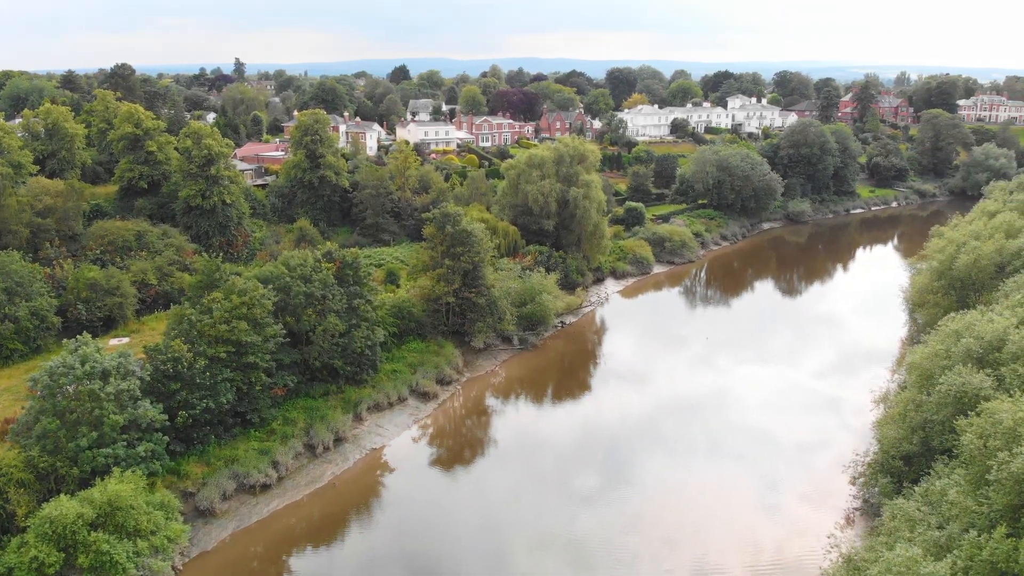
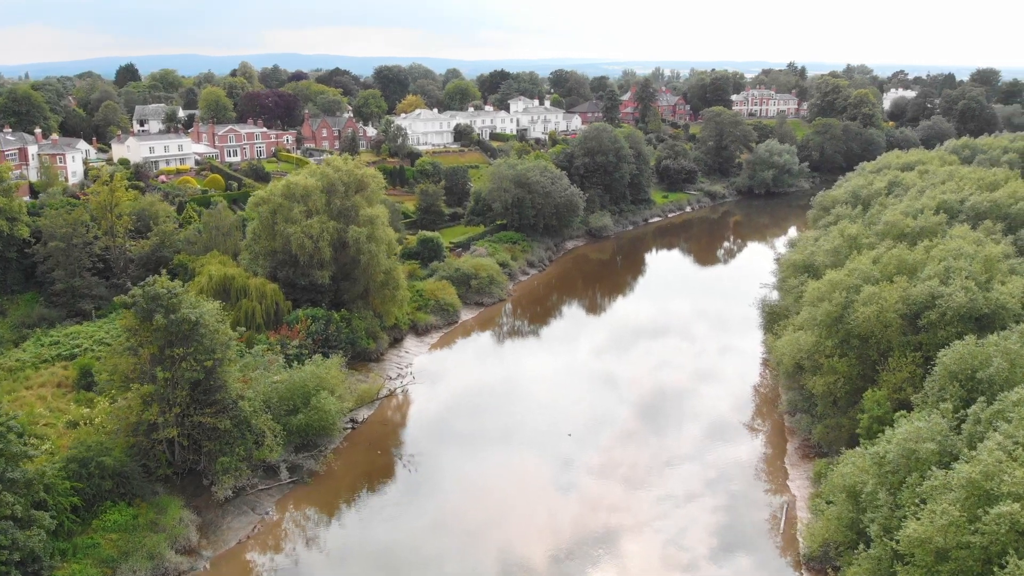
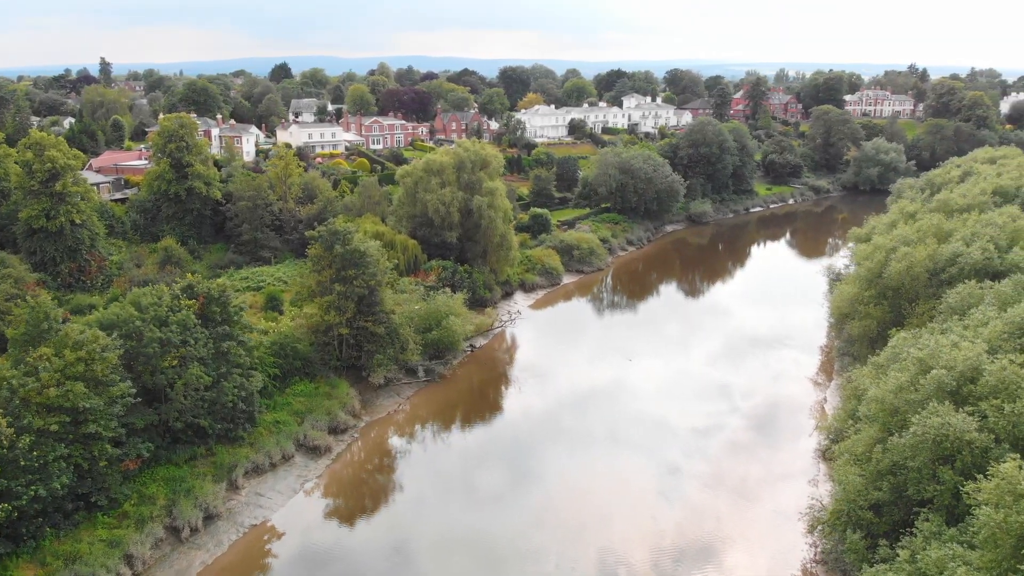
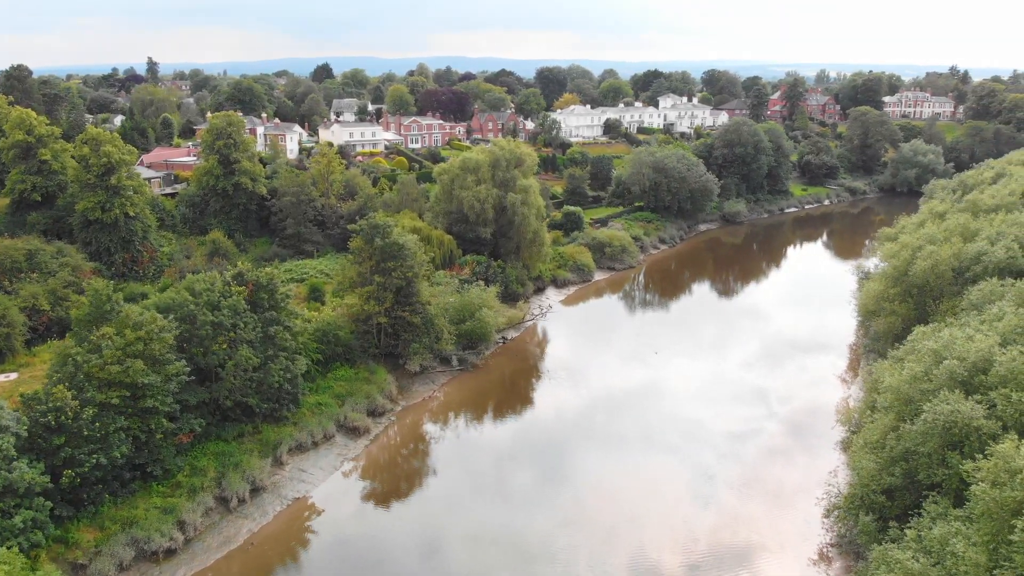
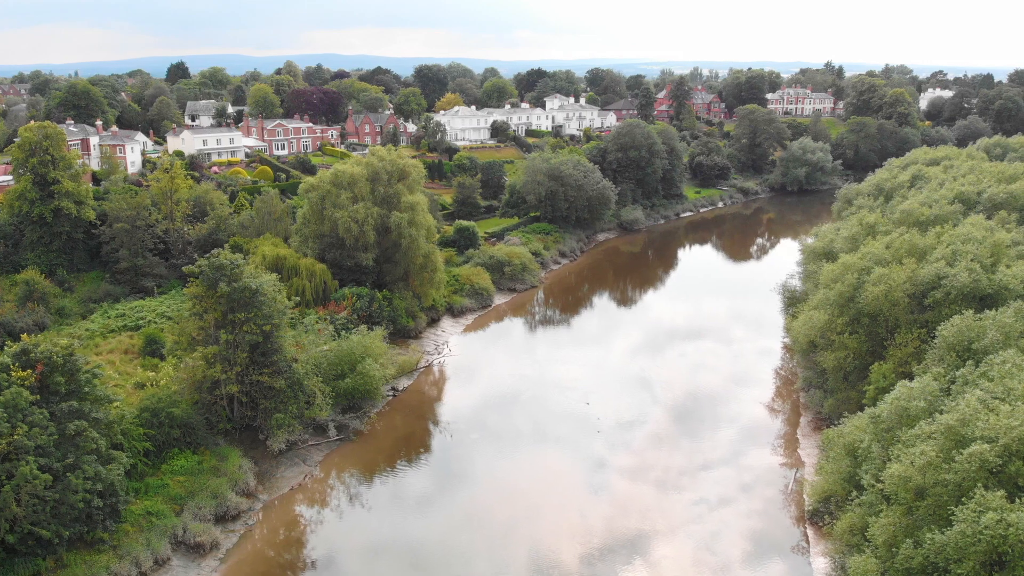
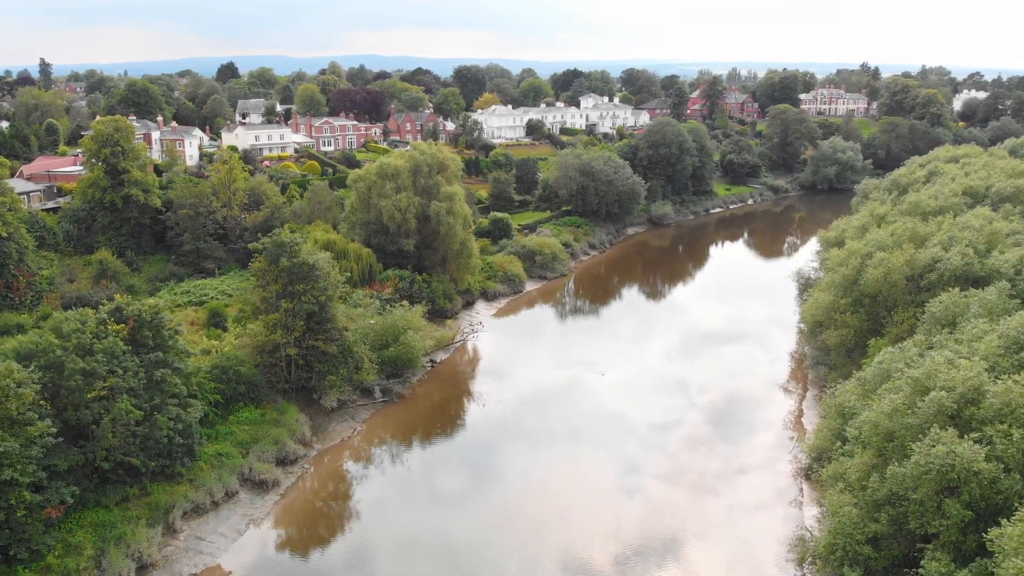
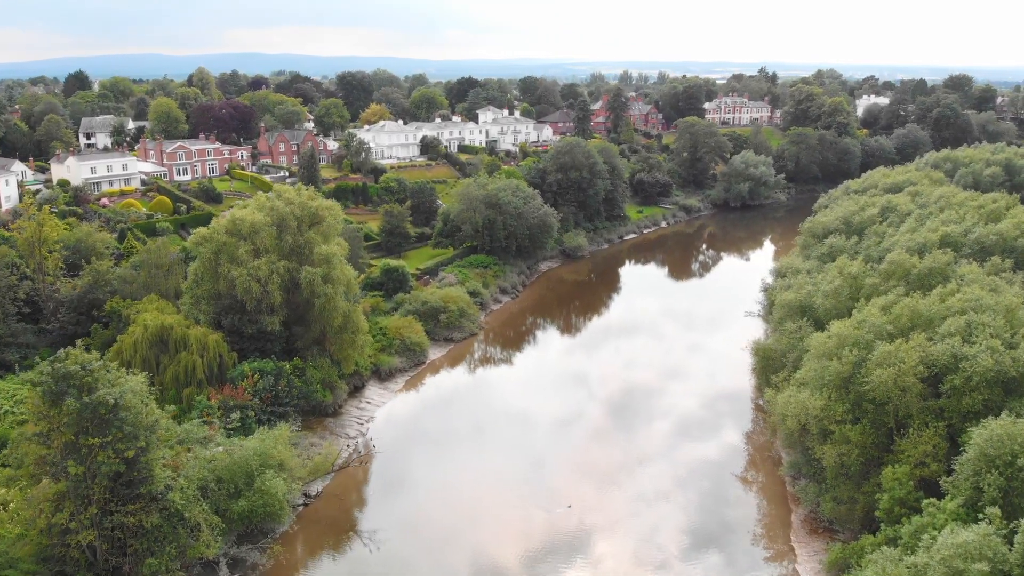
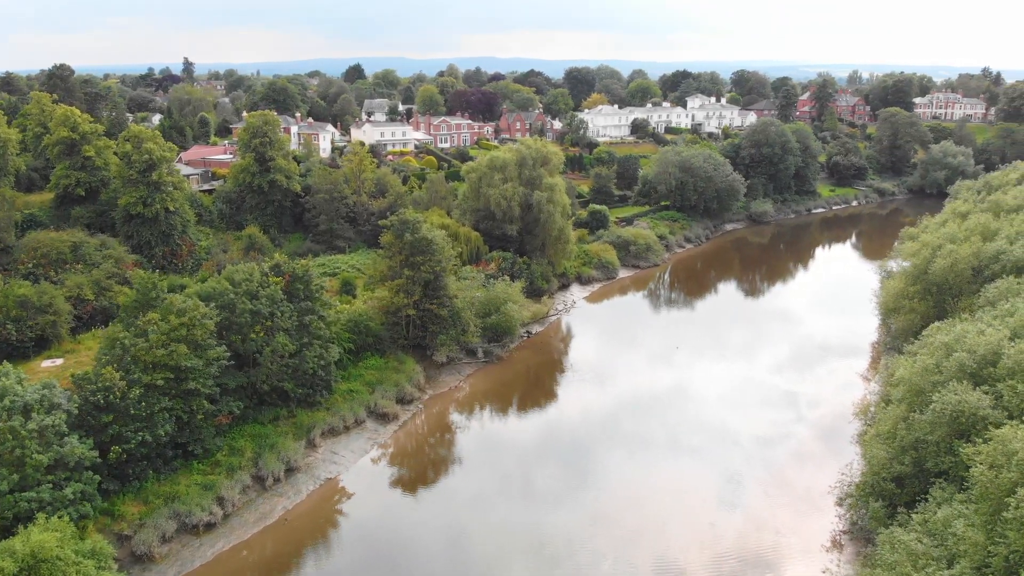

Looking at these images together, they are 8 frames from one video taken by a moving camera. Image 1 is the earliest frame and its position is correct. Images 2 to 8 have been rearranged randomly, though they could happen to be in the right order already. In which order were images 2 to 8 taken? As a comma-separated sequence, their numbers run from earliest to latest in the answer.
8, 4, 3, 6, 5, 2, 7
